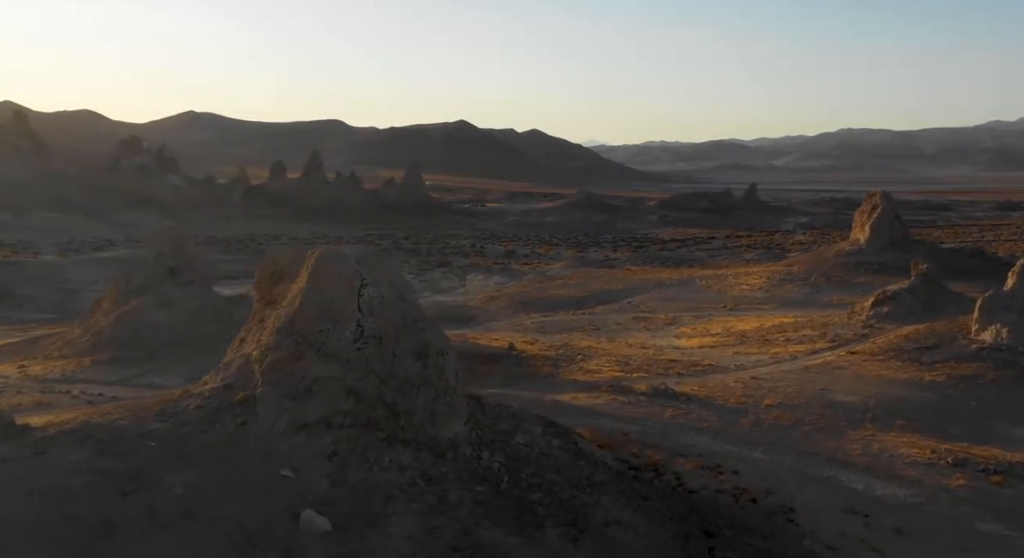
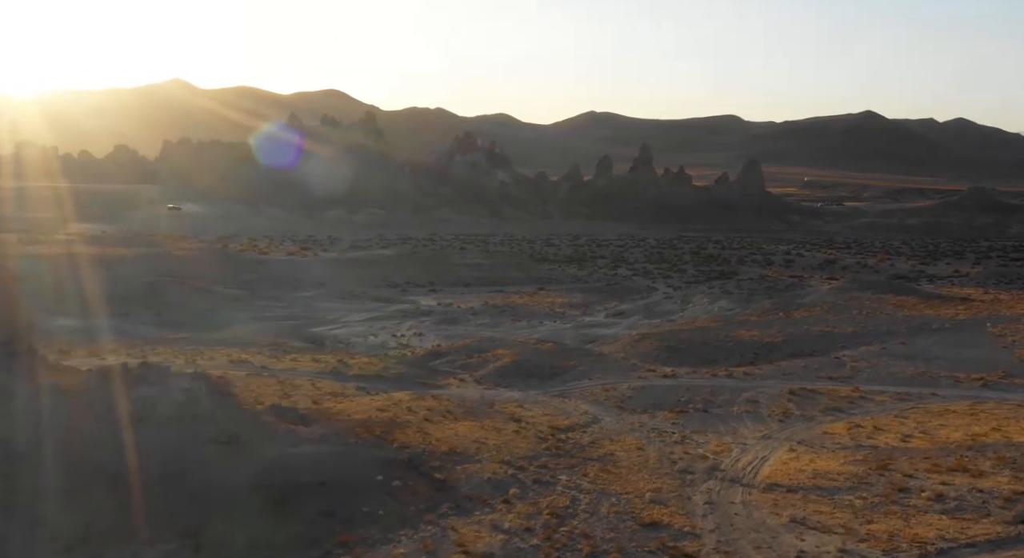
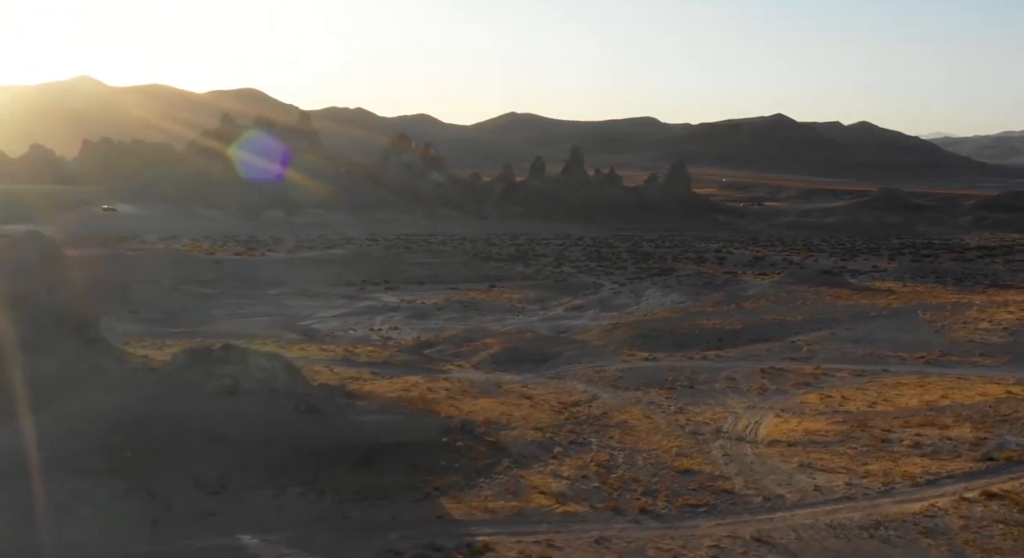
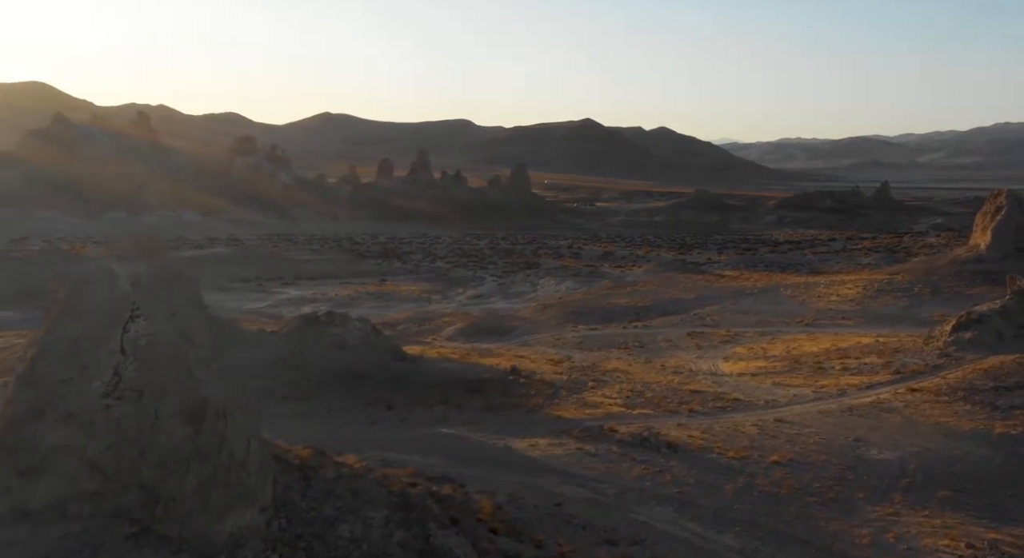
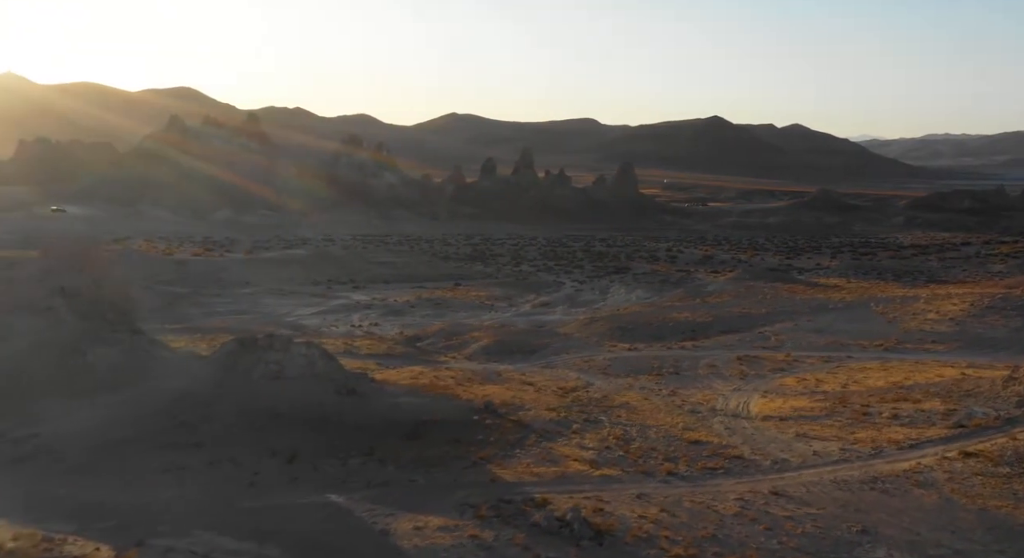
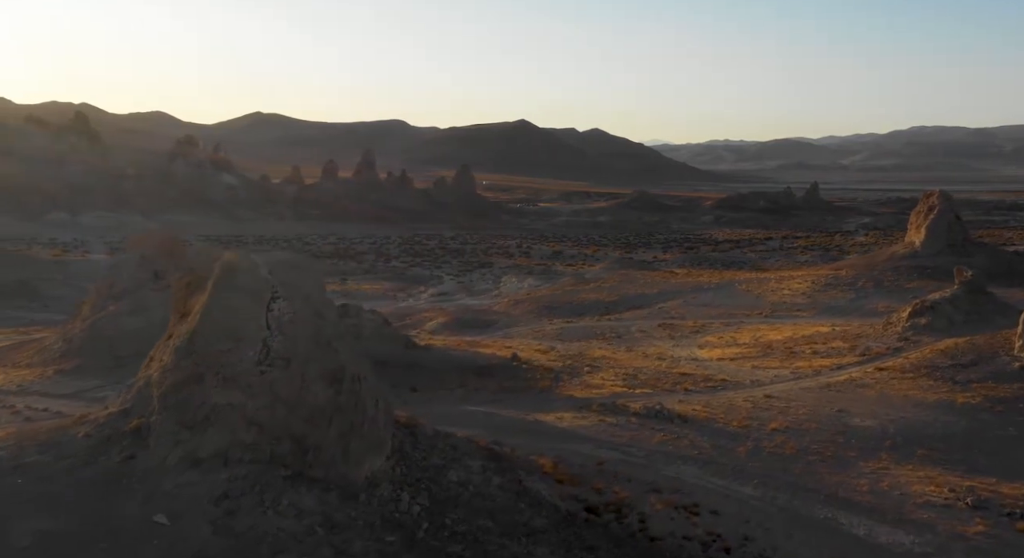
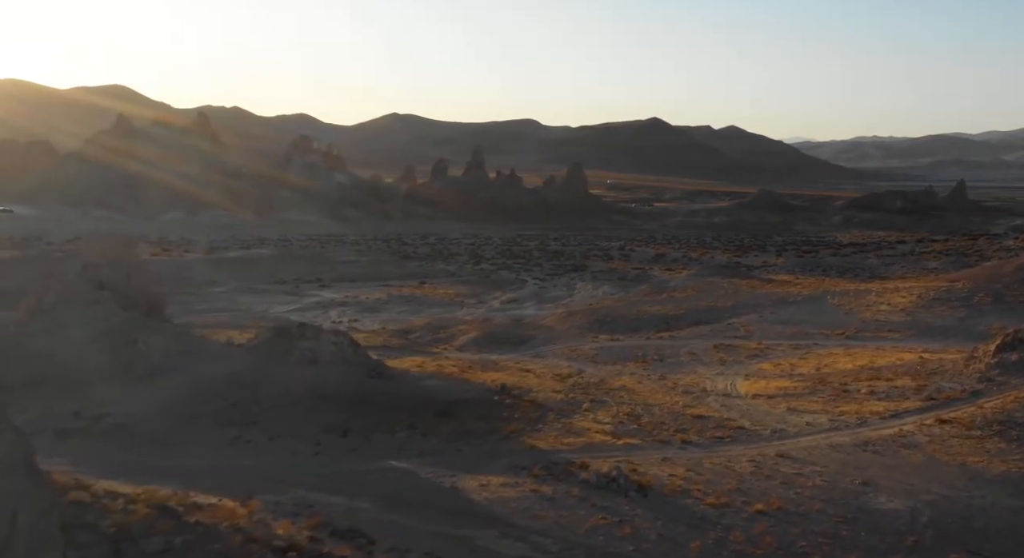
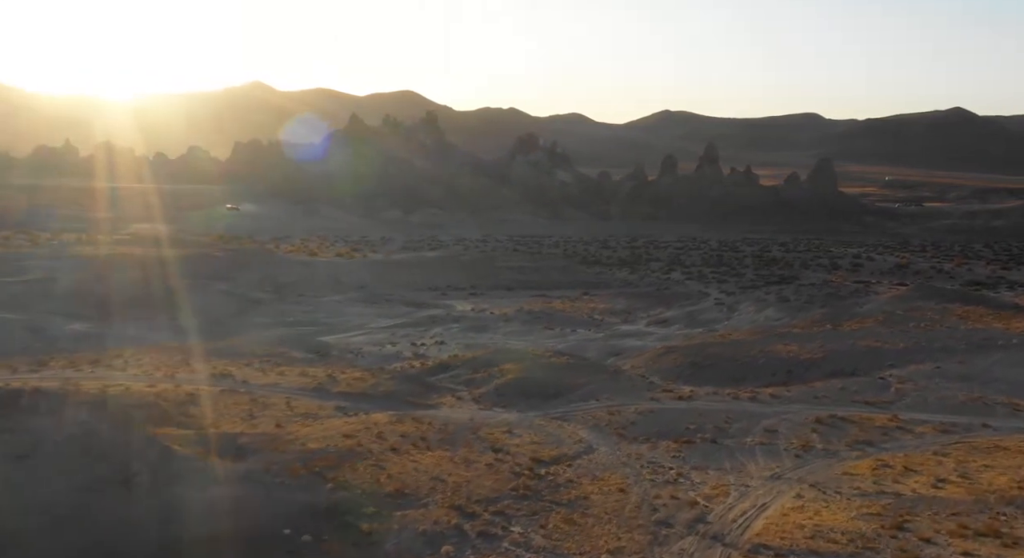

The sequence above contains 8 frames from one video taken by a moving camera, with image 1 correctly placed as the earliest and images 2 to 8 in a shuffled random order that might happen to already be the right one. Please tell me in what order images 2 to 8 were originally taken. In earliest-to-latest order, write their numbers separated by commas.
6, 4, 7, 5, 3, 2, 8
